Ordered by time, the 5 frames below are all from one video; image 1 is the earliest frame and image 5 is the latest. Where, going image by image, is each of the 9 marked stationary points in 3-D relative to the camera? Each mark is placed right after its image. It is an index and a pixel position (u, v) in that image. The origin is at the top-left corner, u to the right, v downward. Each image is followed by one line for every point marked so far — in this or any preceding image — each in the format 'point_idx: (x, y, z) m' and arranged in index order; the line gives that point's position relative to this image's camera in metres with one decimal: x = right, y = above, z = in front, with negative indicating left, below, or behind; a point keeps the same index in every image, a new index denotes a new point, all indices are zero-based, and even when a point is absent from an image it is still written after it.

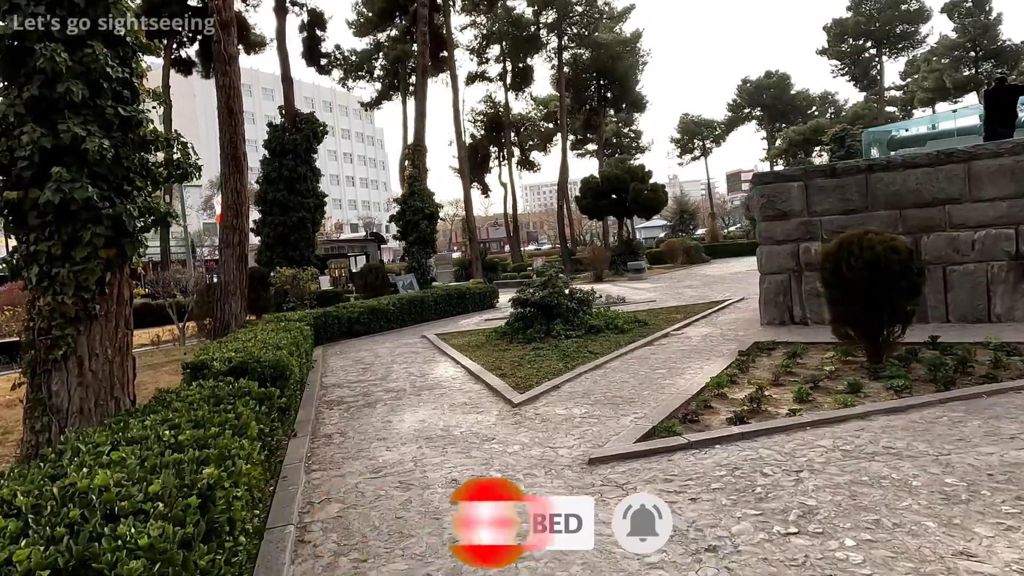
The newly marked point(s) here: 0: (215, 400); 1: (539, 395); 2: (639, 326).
0: (-1.7, -0.7, +3.8) m
1: (+0.2, -1.0, +6.1) m
2: (+2.0, -0.6, +10.4) m
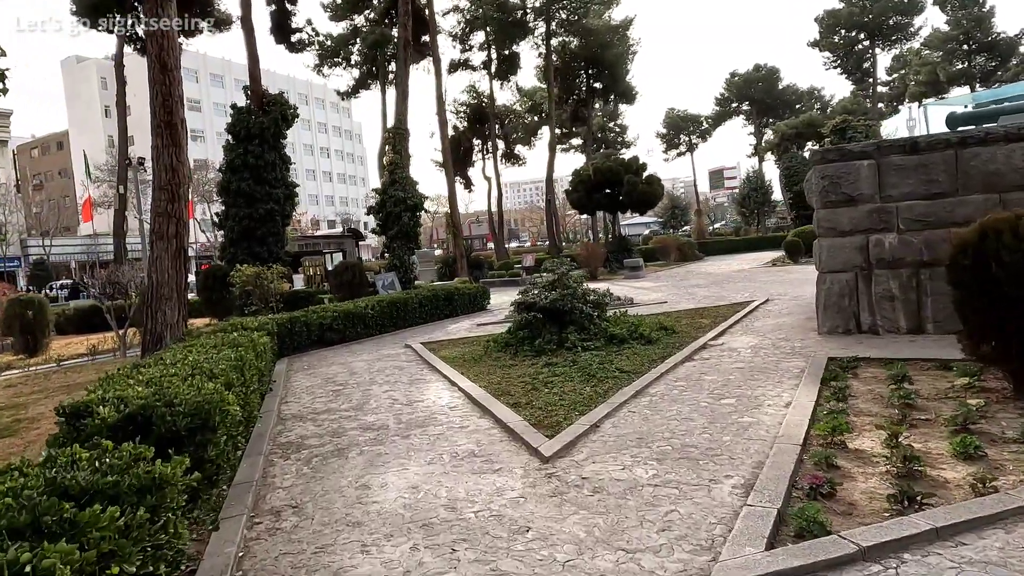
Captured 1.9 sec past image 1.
0: (-1.5, -0.7, +2.0) m
1: (+0.4, -1.0, +4.4) m
2: (+2.1, -0.6, +8.7) m
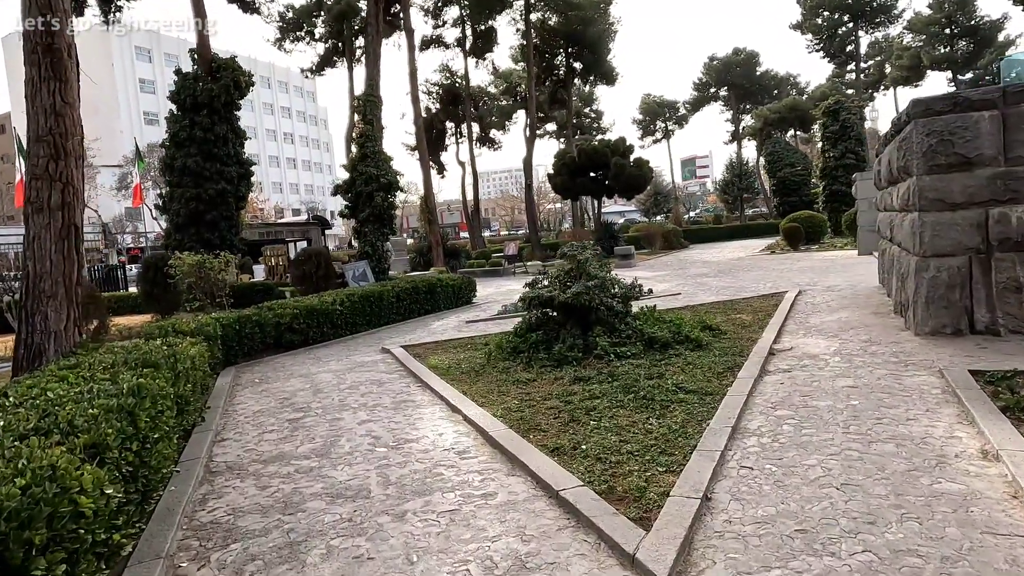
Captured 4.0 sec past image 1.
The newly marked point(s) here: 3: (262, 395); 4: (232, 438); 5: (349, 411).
0: (-1.1, -0.7, +0.1) m
1: (+0.7, -1.0, +2.6) m
2: (+2.2, -0.5, +7.0) m
3: (-2.5, -1.1, +6.4) m
4: (-2.1, -1.1, +4.9) m
5: (-1.3, -1.0, +5.4) m
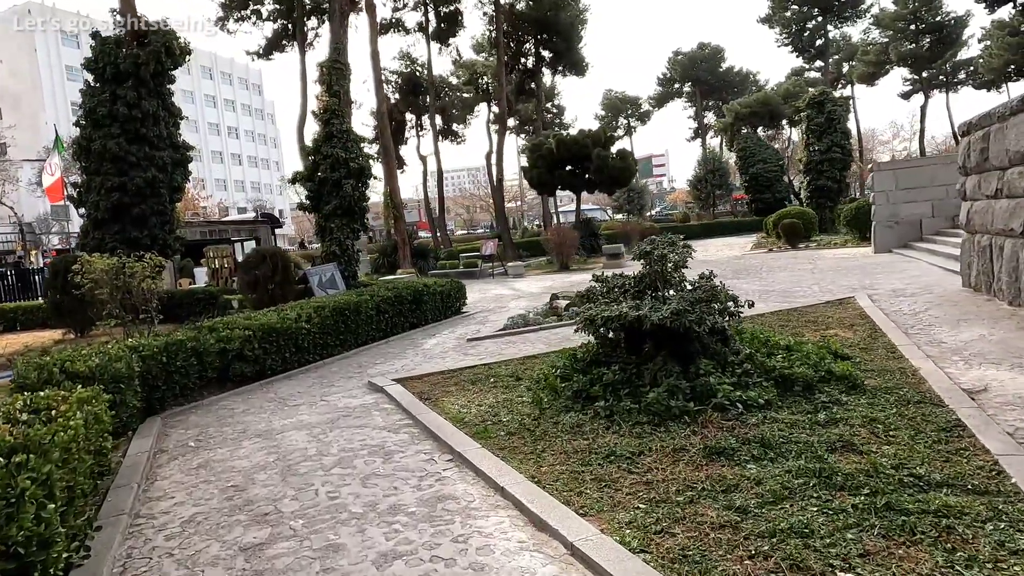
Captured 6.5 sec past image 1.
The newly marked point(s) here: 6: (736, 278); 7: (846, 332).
0: (-0.1, -0.8, -2.1) m
1: (+1.5, -1.1, +0.5) m
2: (+2.6, -0.6, +5.0) m
3: (-2.0, -1.2, +4.1) m
4: (-1.5, -1.2, +2.6) m
5: (-0.8, -1.1, +3.1) m
6: (+4.4, +0.2, +13.0) m
7: (+3.4, -0.4, +6.7) m
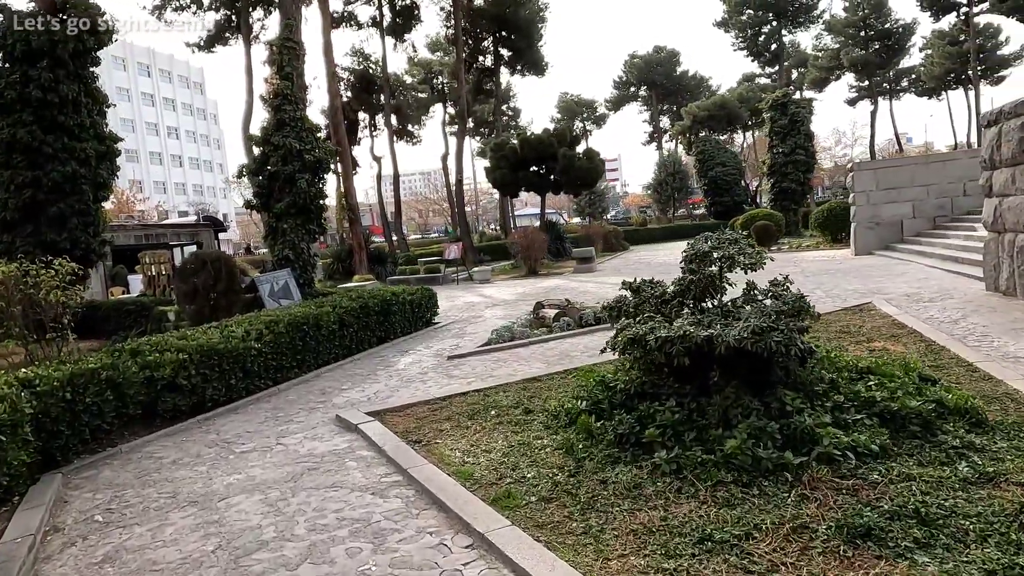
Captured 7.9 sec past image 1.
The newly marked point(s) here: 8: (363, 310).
0: (+0.5, -0.9, -3.2) m
1: (+1.9, -1.1, -0.5) m
2: (+2.7, -0.6, +4.0) m
3: (-1.8, -1.3, +2.8) m
4: (-1.2, -1.3, +1.3) m
5: (-0.5, -1.2, +1.9) m
6: (+3.9, +0.1, +12.2) m
7: (+3.4, -0.5, +5.8) m
8: (-1.8, -0.3, +8.1) m
